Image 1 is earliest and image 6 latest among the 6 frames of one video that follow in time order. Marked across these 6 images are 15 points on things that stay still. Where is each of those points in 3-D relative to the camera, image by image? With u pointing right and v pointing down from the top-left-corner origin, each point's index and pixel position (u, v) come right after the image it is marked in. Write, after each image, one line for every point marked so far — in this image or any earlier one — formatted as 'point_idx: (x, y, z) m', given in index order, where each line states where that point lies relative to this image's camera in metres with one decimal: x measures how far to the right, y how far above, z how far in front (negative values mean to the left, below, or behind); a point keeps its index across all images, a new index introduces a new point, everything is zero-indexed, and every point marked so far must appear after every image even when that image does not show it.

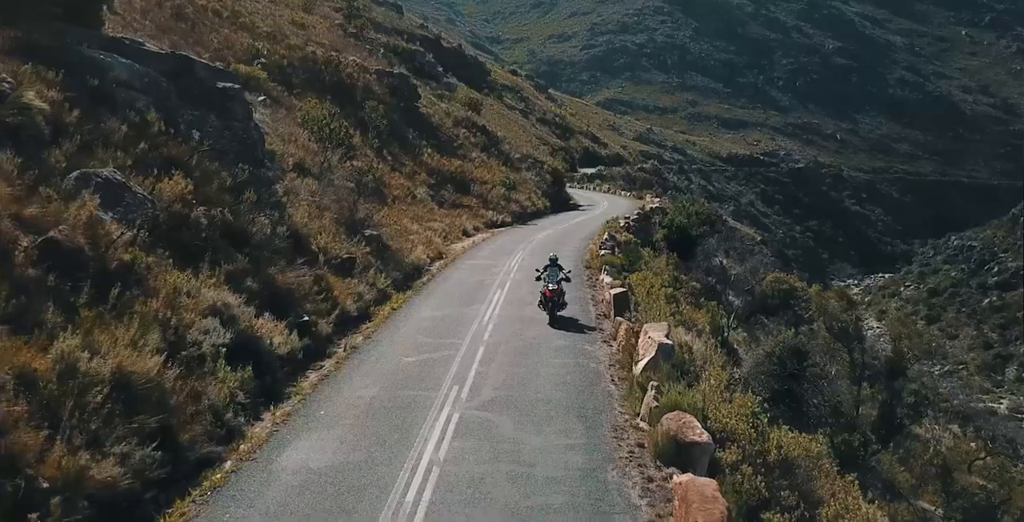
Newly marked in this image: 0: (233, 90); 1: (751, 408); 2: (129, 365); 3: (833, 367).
0: (-6.8, +4.2, +18.3) m
1: (+3.4, -2.1, +10.9) m
2: (-4.3, -1.2, +8.5) m
3: (+8.0, -2.7, +18.6) m
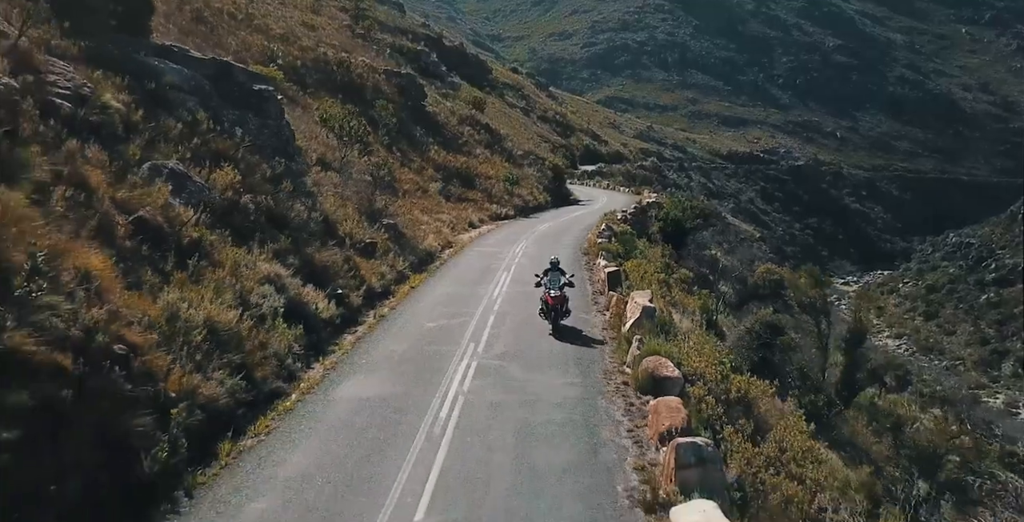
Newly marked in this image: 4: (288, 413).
0: (-6.7, +4.6, +20.3) m
1: (+3.5, -1.7, +13.0) m
2: (-4.2, -0.8, +10.6) m
3: (+8.2, -2.2, +20.7) m
4: (-3.0, -2.0, +9.8) m
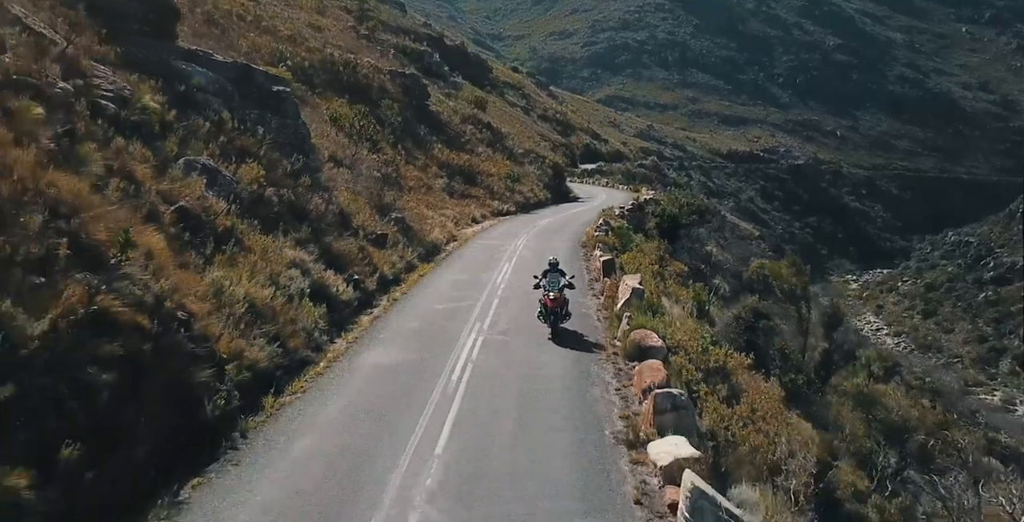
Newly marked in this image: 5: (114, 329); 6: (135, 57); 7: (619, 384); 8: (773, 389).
0: (-6.6, +4.9, +21.7) m
1: (+3.6, -1.4, +14.4) m
2: (-4.1, -0.5, +12.0) m
3: (+8.2, -1.9, +22.1) m
4: (-2.9, -1.8, +11.2) m
5: (-4.3, -0.7, +8.2) m
6: (-9.0, +4.8, +17.7) m
7: (+1.6, -1.8, +11.1) m
8: (+5.5, -2.6, +15.8) m
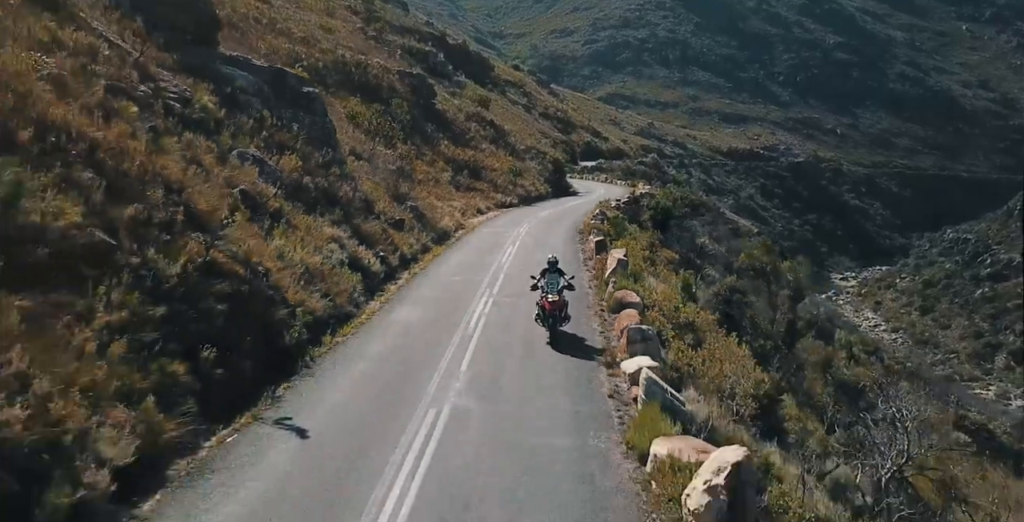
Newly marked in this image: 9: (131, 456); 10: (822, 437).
0: (-6.5, +5.5, +24.4) m
1: (+3.7, -0.9, +17.1) m
2: (-4.0, +0.1, +14.7) m
3: (+8.3, -1.4, +24.8) m
4: (-2.8, -1.2, +13.9) m
5: (-4.2, -0.2, +10.9) m
6: (-8.9, +5.4, +20.4) m
7: (+1.7, -1.3, +13.8) m
8: (+5.6, -2.1, +18.5) m
9: (-3.7, -1.9, +7.3) m
10: (+6.4, -3.5, +15.3) m
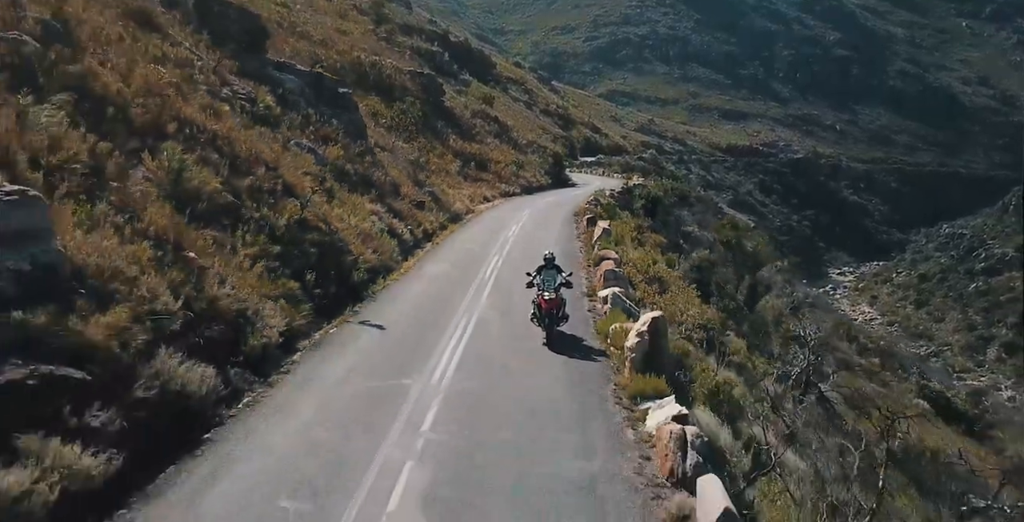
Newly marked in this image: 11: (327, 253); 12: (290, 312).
0: (-6.3, +6.4, +28.6) m
1: (+3.8, 0.0, +21.2) m
2: (-3.9, +0.9, +18.8) m
3: (+8.5, -0.5, +28.9) m
4: (-2.7, -0.4, +18.0) m
5: (-4.1, +0.7, +15.0) m
6: (-8.7, +6.3, +24.6) m
7: (+1.8, -0.4, +17.9) m
8: (+5.8, -1.2, +22.7) m
9: (-3.5, -1.0, +11.5) m
10: (+6.5, -2.6, +19.5) m
11: (-3.7, +0.2, +14.9) m
12: (-3.6, -0.8, +12.0) m
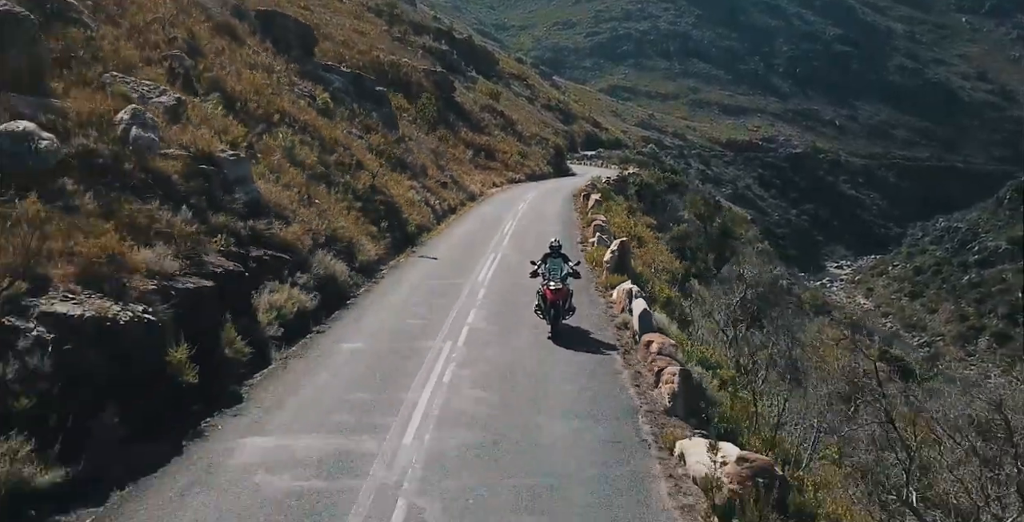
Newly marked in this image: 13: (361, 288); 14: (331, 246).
0: (-5.9, +7.7, +33.9) m
1: (+4.2, +1.3, +26.6) m
2: (-3.5, +2.2, +24.2) m
3: (+8.9, +0.8, +34.3) m
4: (-2.3, +0.9, +23.5) m
5: (-3.7, +1.9, +20.4) m
6: (-8.3, +7.6, +30.0) m
7: (+2.2, +0.8, +23.3) m
8: (+6.2, +0.1, +28.1) m
9: (-3.1, +0.2, +16.9) m
10: (+6.9, -1.4, +24.9) m
11: (-3.4, +1.4, +20.3) m
12: (-3.2, +0.4, +17.4) m
13: (-3.0, -0.5, +14.7) m
14: (-3.6, +0.3, +14.8) m
